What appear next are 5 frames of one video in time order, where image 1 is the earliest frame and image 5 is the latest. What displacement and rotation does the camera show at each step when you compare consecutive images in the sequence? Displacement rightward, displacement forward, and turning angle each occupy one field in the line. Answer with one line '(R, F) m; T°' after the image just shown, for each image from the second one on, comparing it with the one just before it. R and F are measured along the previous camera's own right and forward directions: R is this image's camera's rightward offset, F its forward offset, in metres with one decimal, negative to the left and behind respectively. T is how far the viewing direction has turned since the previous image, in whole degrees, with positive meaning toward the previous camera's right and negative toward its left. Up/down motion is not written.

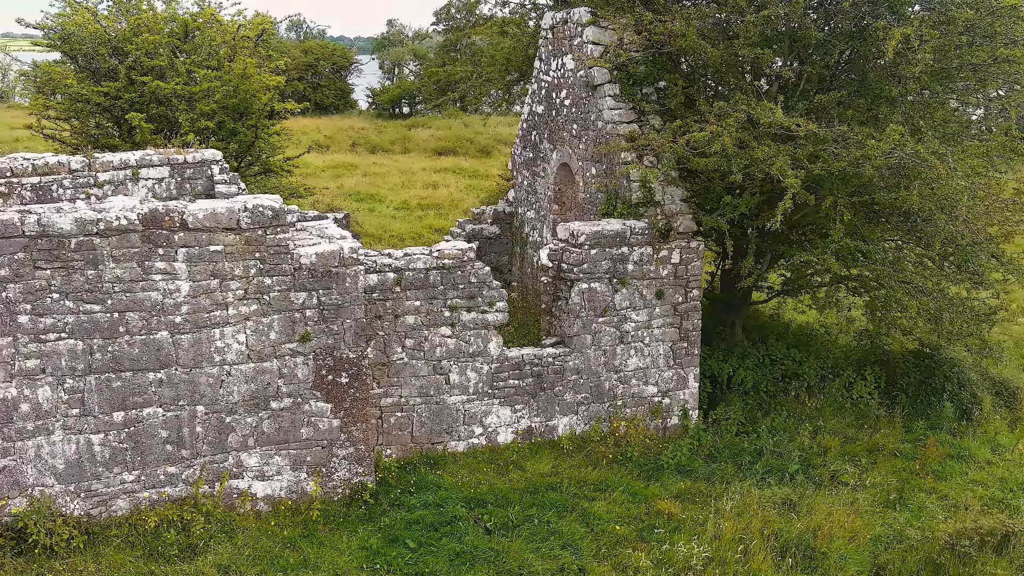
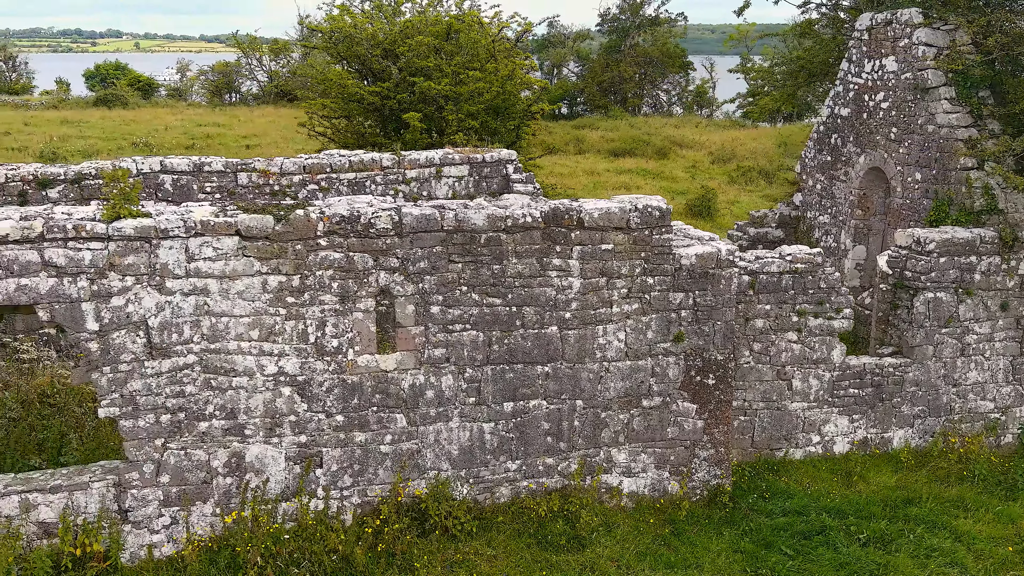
(-1.4, -0.1) m; -8°
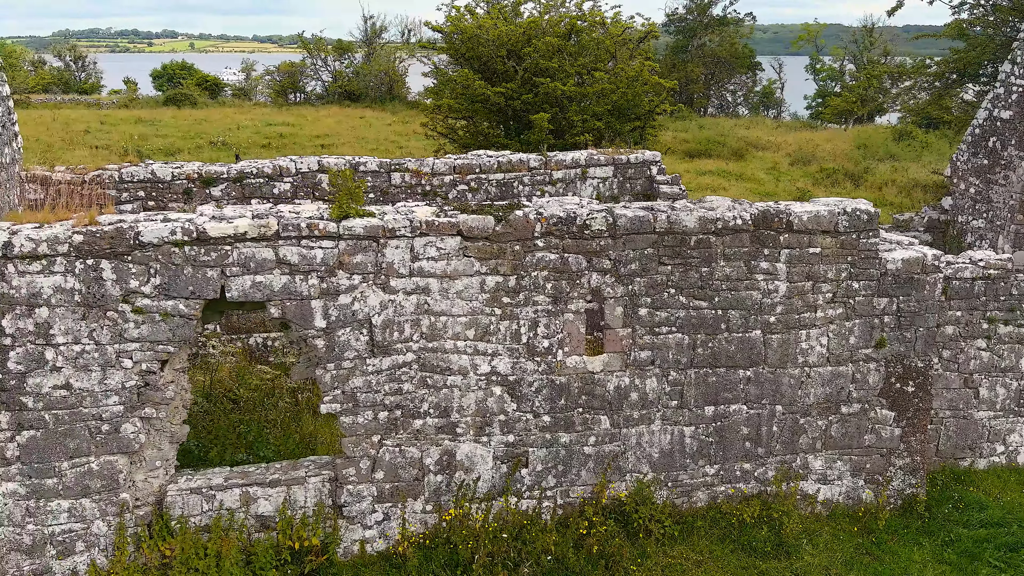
(-0.8, 0.0) m; -3°
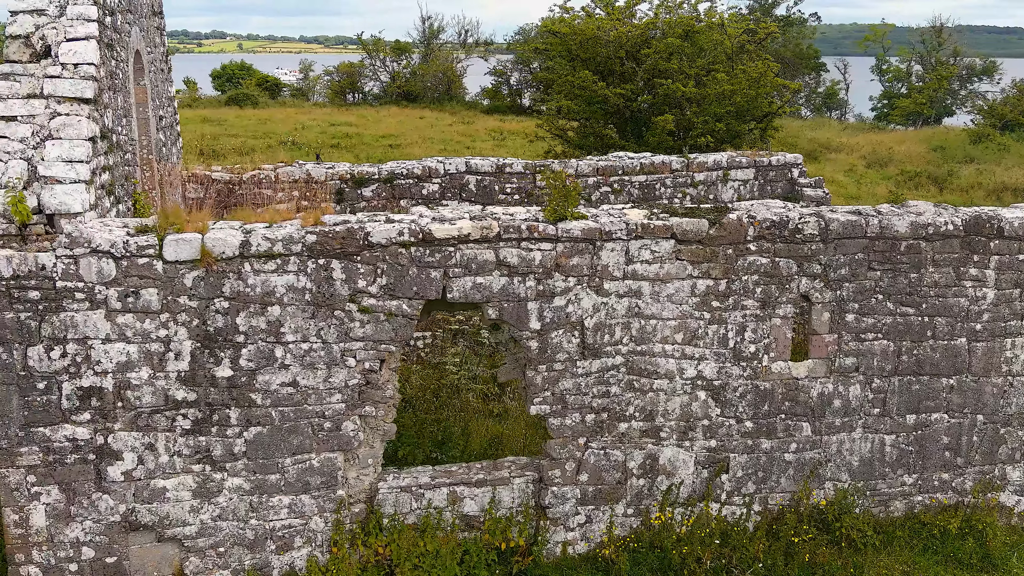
(-0.8, 0.0) m; -3°
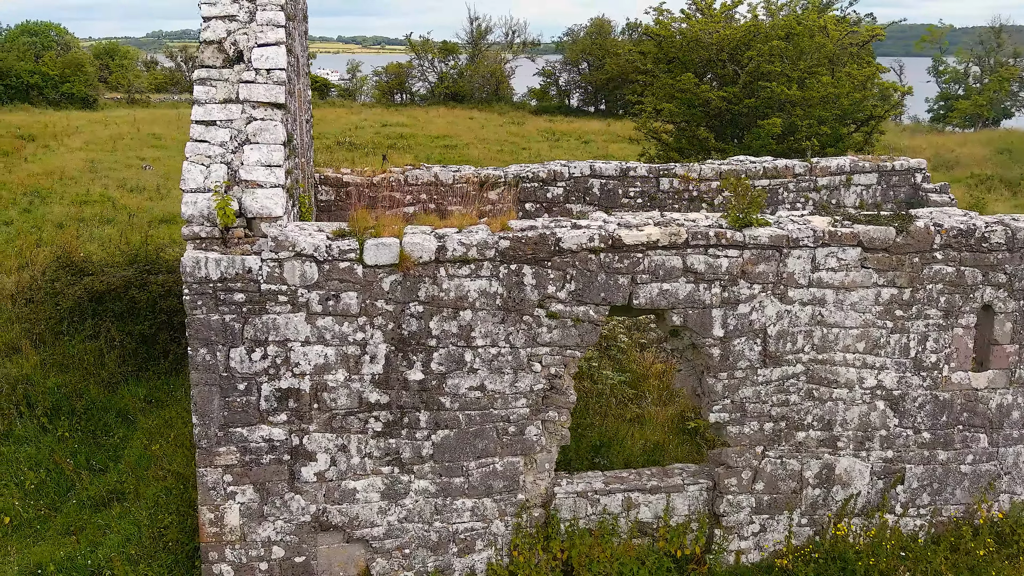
(-0.7, 0.0) m; -2°
